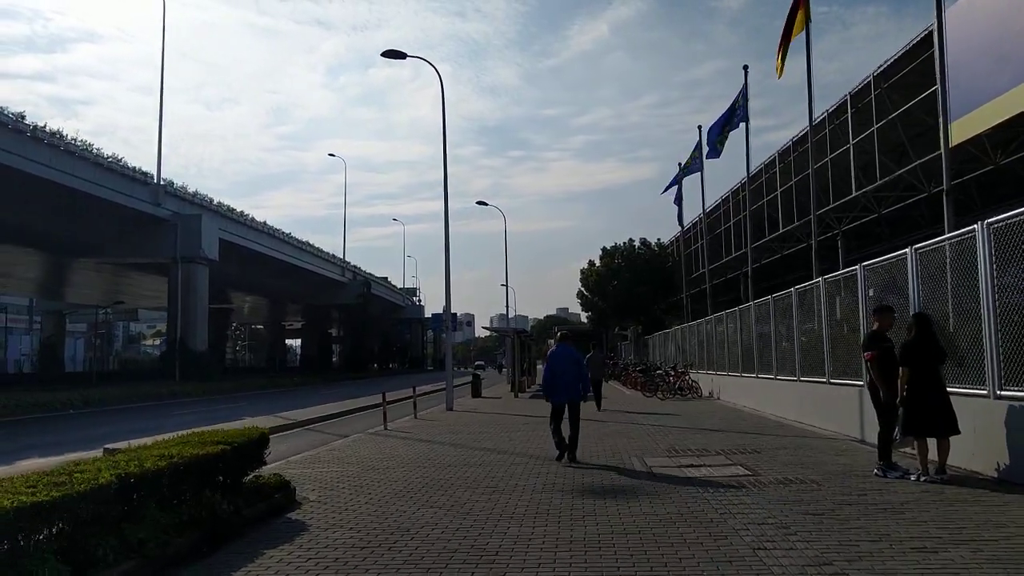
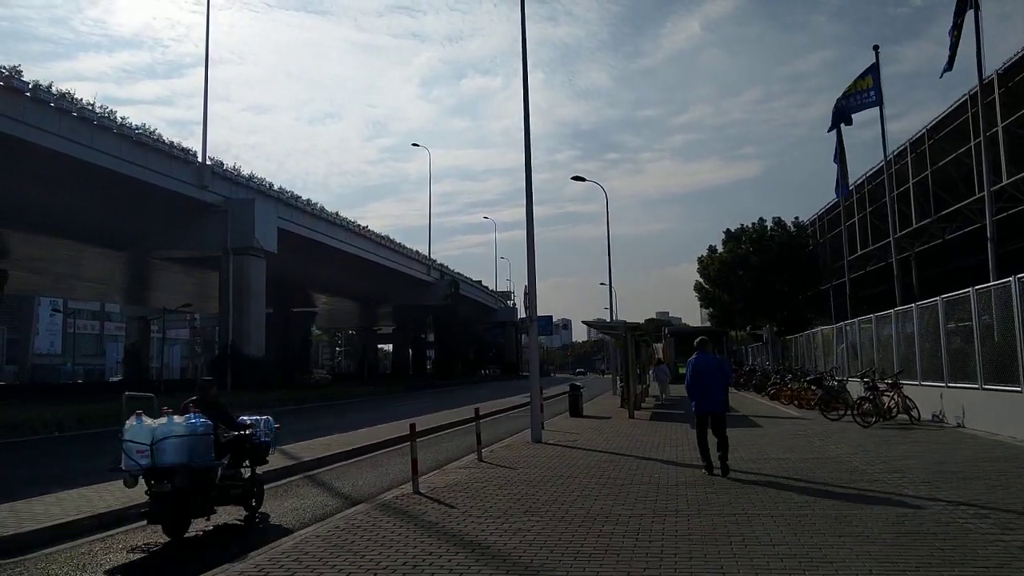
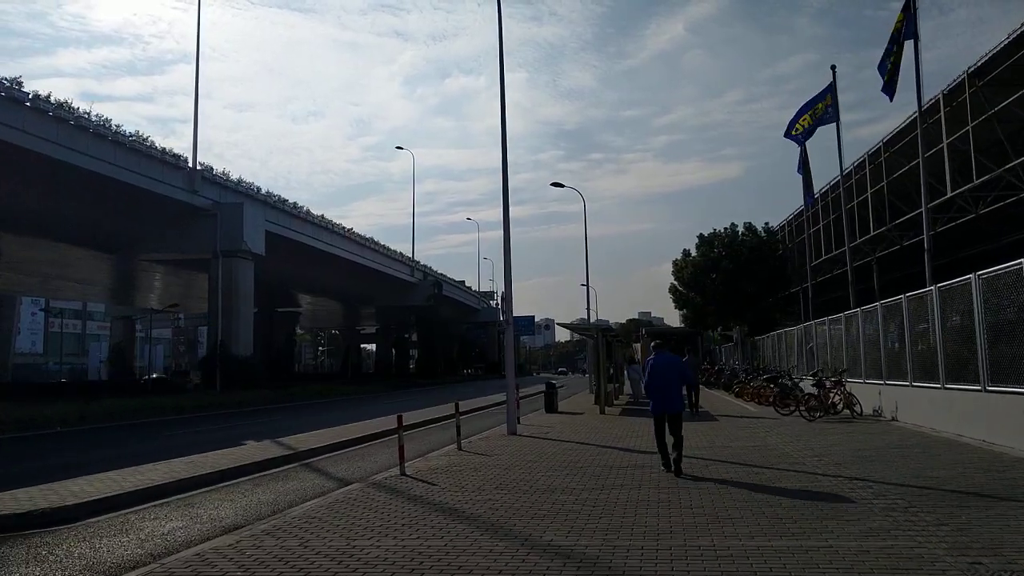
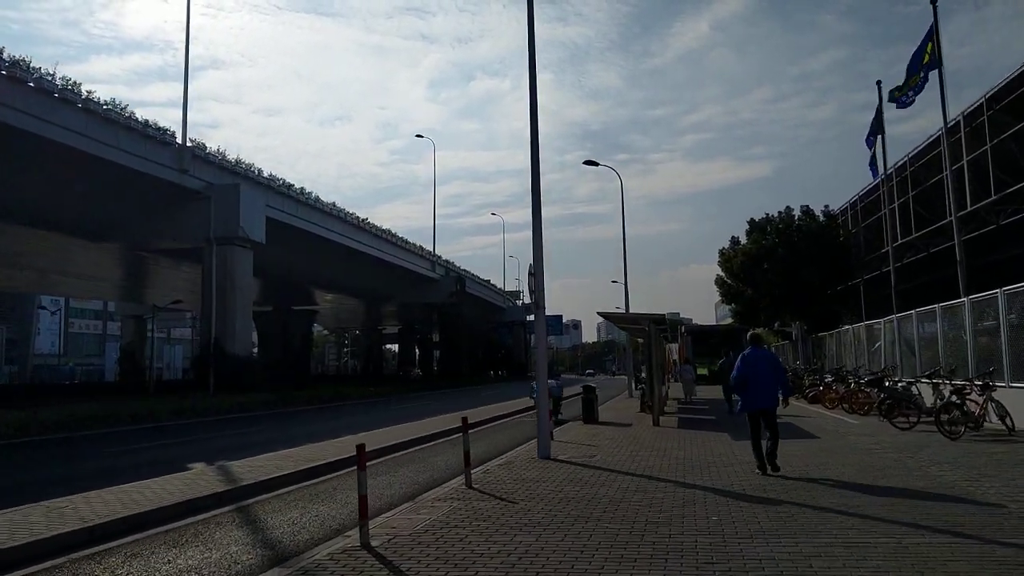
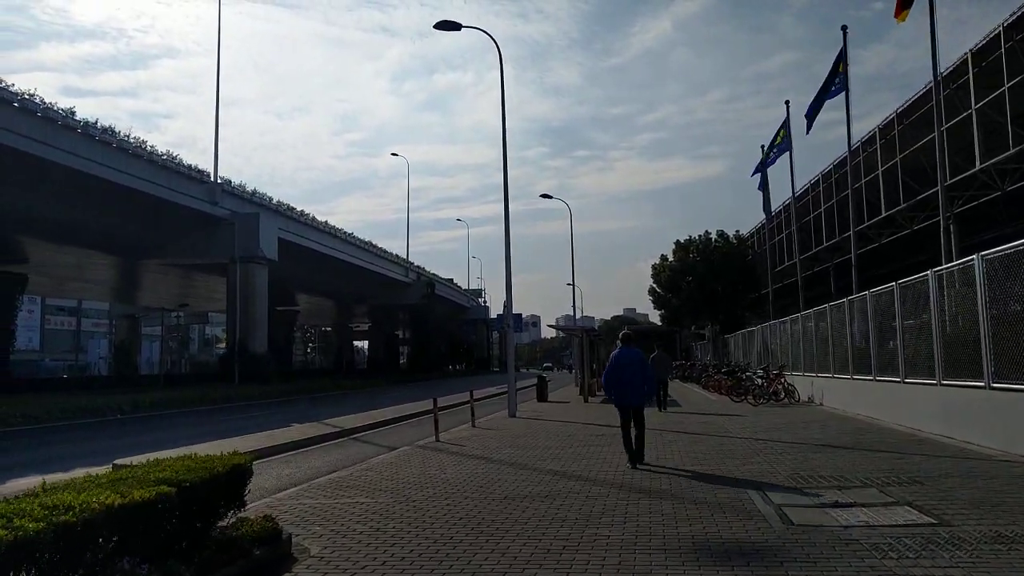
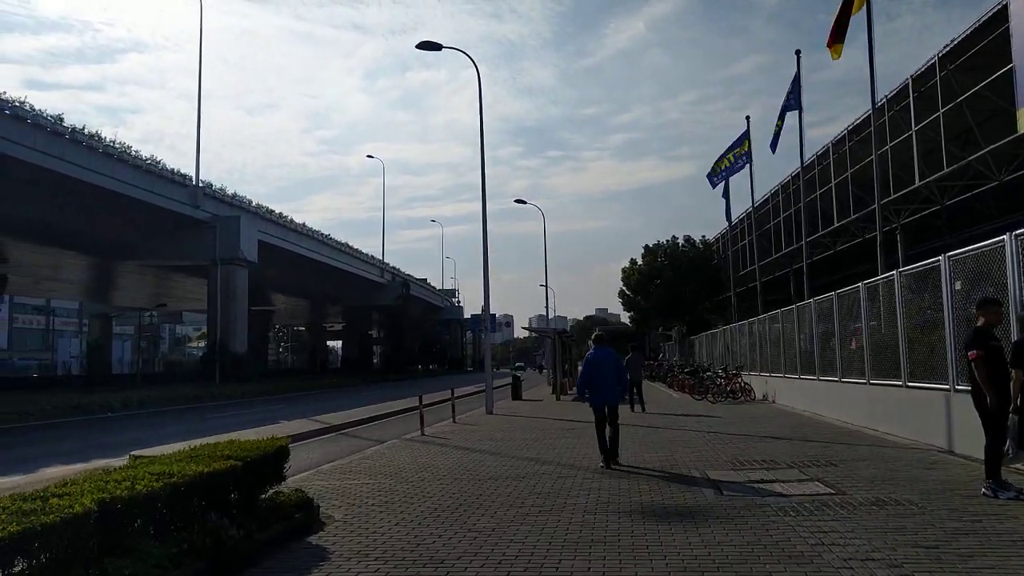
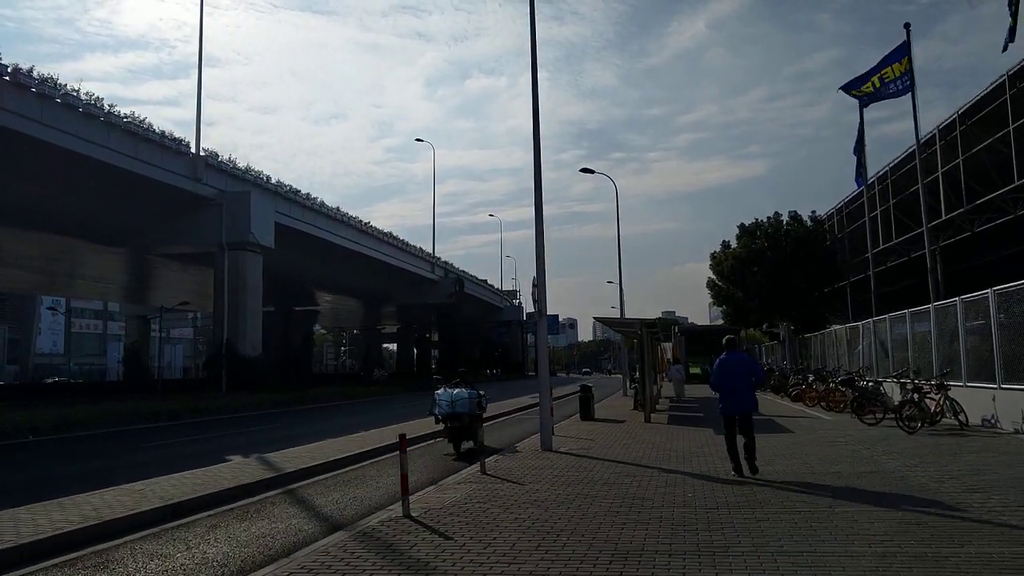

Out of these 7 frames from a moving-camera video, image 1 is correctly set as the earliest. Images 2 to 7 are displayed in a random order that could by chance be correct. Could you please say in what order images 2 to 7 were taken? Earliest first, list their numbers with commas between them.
6, 5, 3, 2, 7, 4
